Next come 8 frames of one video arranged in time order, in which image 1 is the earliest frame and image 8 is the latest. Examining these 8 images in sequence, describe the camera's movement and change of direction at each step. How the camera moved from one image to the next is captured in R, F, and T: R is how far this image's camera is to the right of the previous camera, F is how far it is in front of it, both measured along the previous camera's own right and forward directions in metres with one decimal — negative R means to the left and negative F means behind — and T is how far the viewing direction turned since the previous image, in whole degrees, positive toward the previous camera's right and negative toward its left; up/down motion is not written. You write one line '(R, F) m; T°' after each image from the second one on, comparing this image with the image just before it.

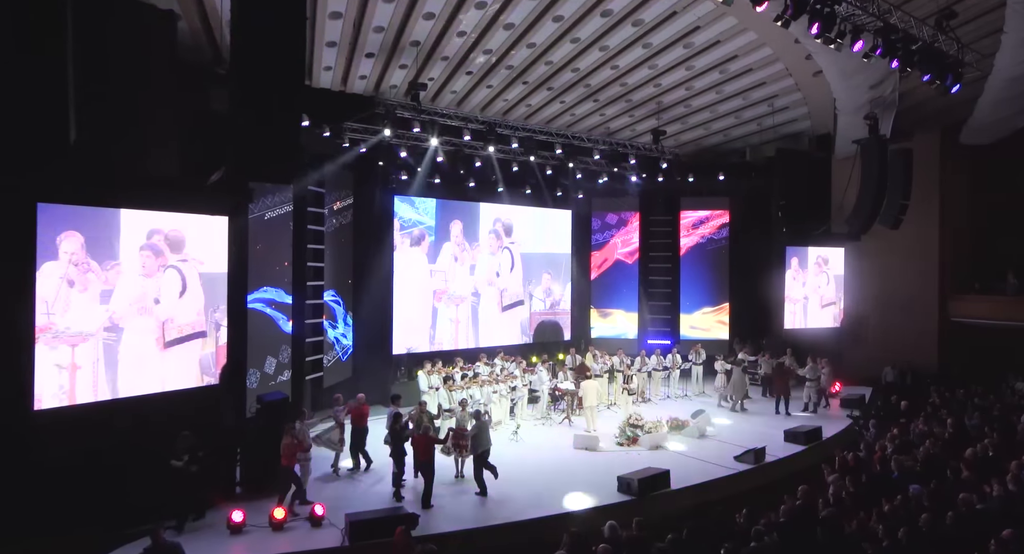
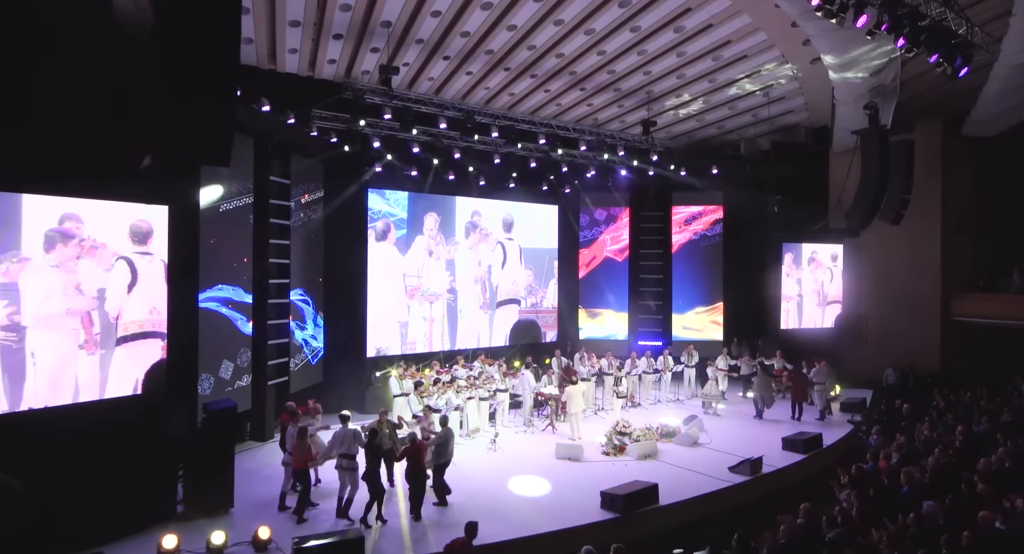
(+0.3, +0.8) m; 0°
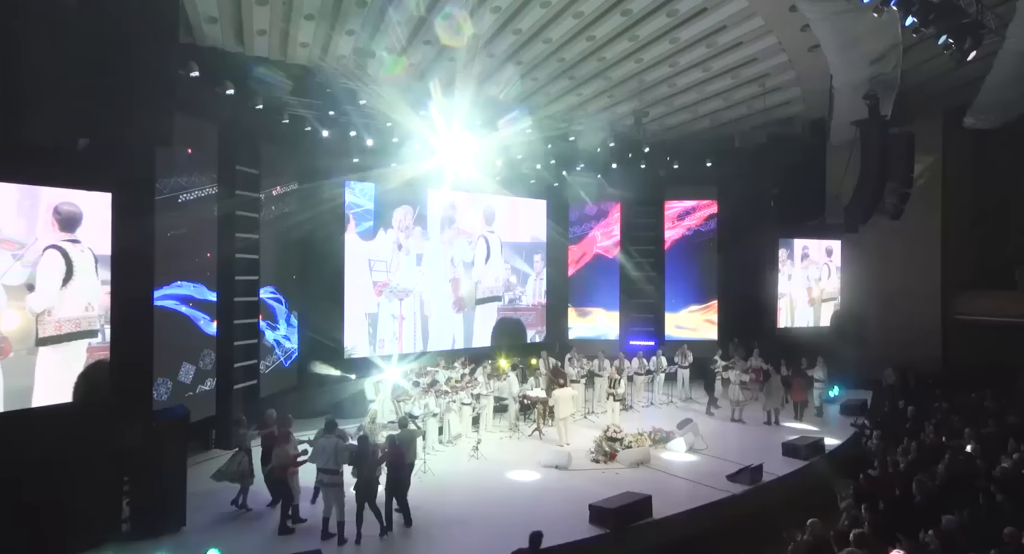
(+0.2, +0.7) m; +1°
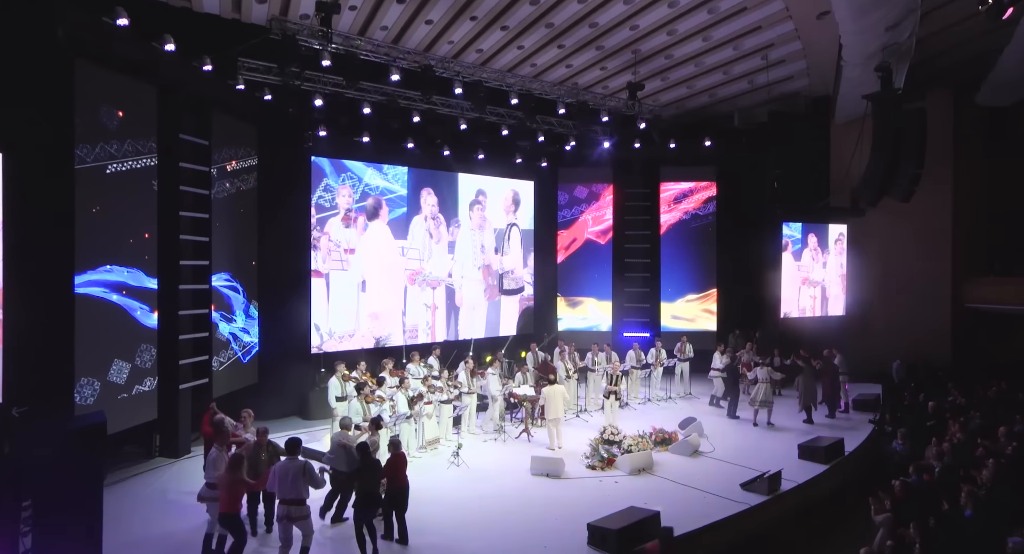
(0.0, +1.2) m; +1°
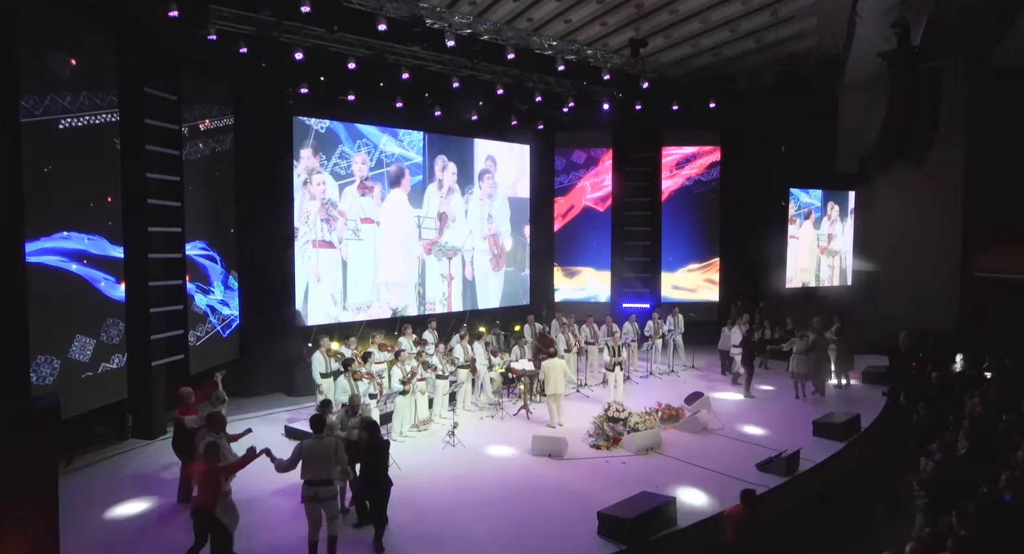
(-0.1, +0.7) m; +1°
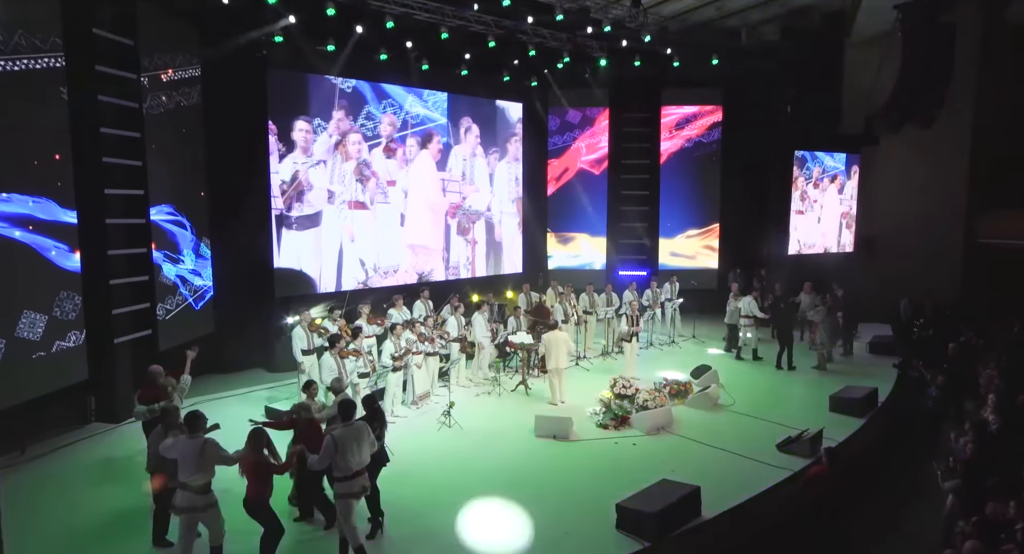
(-0.2, +0.7) m; +2°
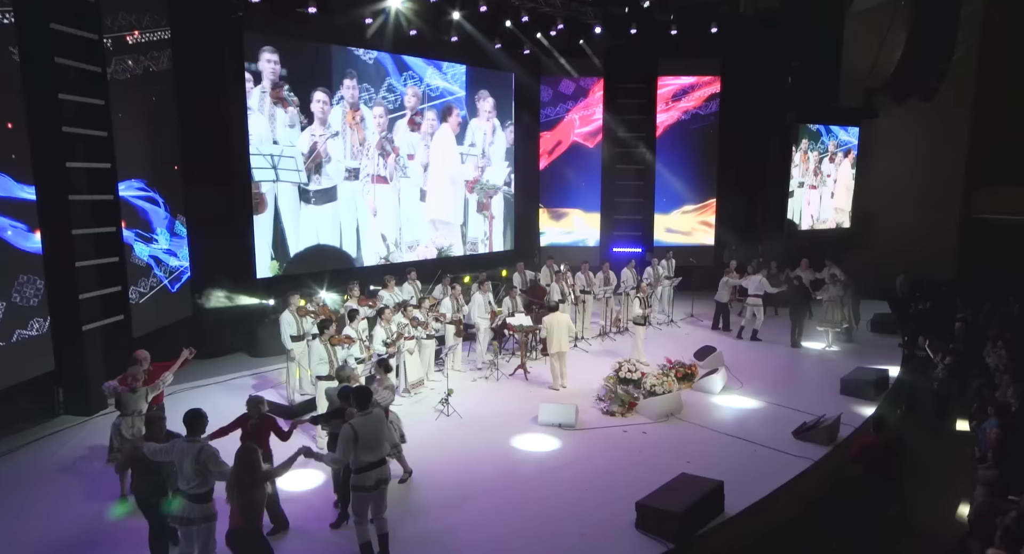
(-0.3, +0.5) m; +2°
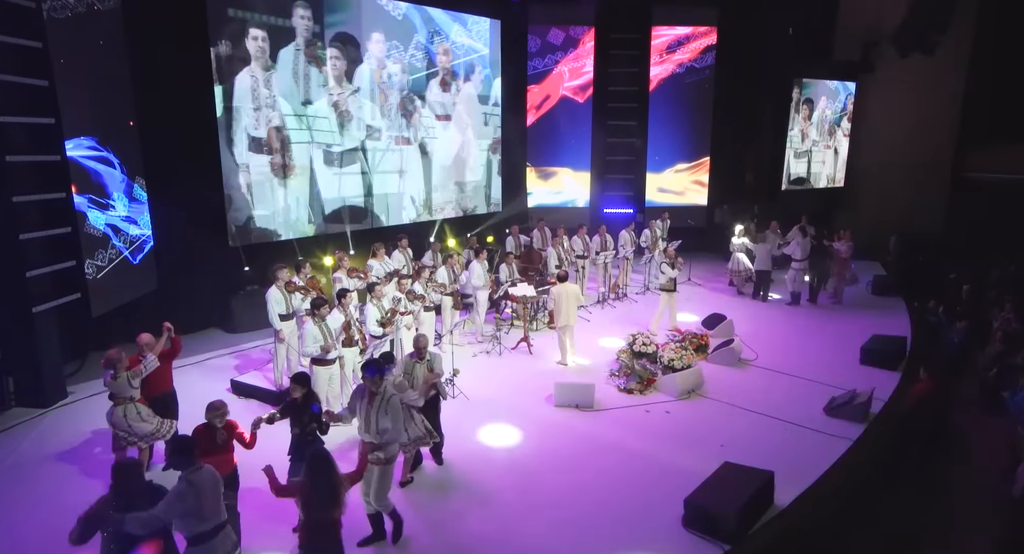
(-0.5, +0.7) m; +3°
